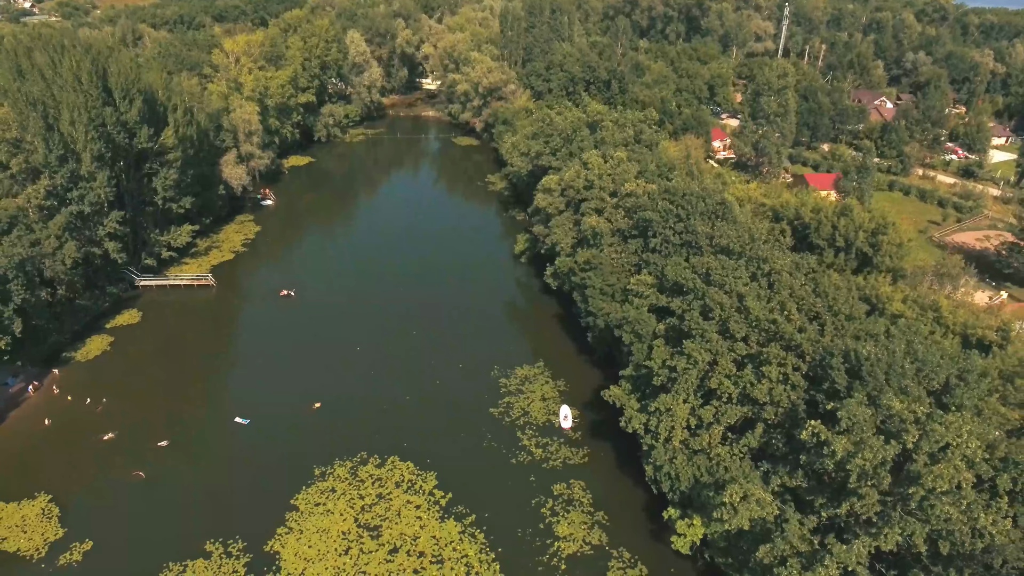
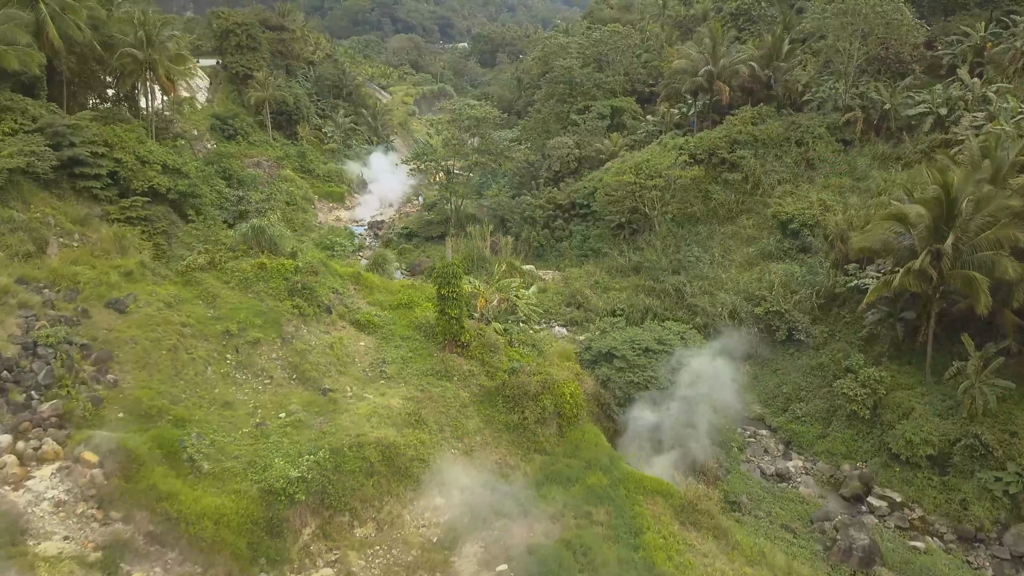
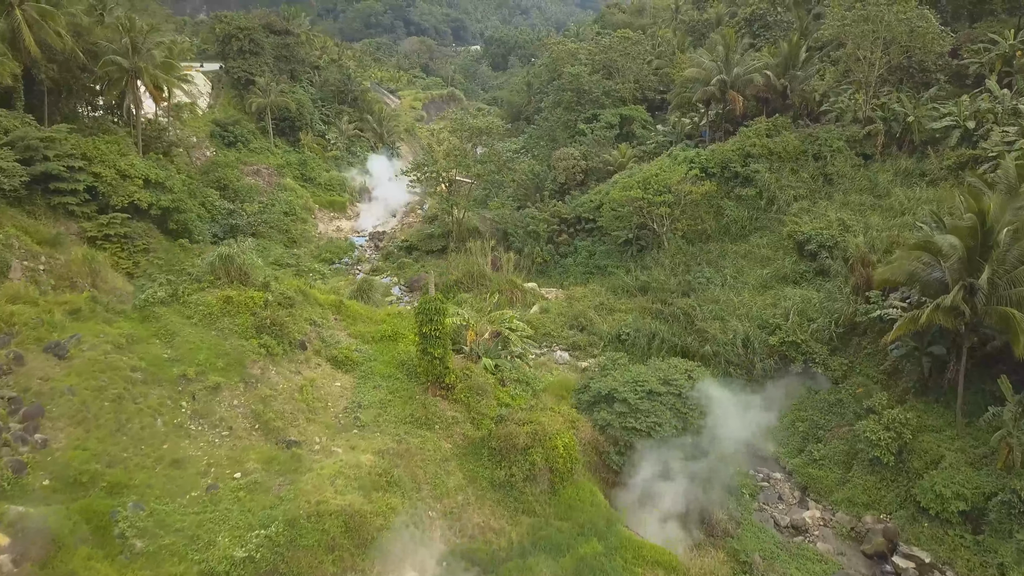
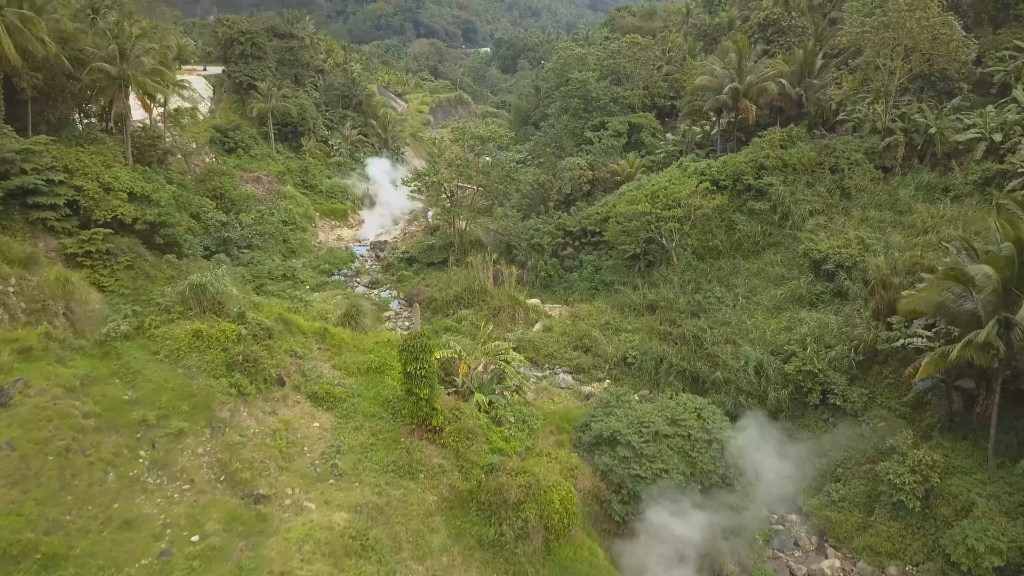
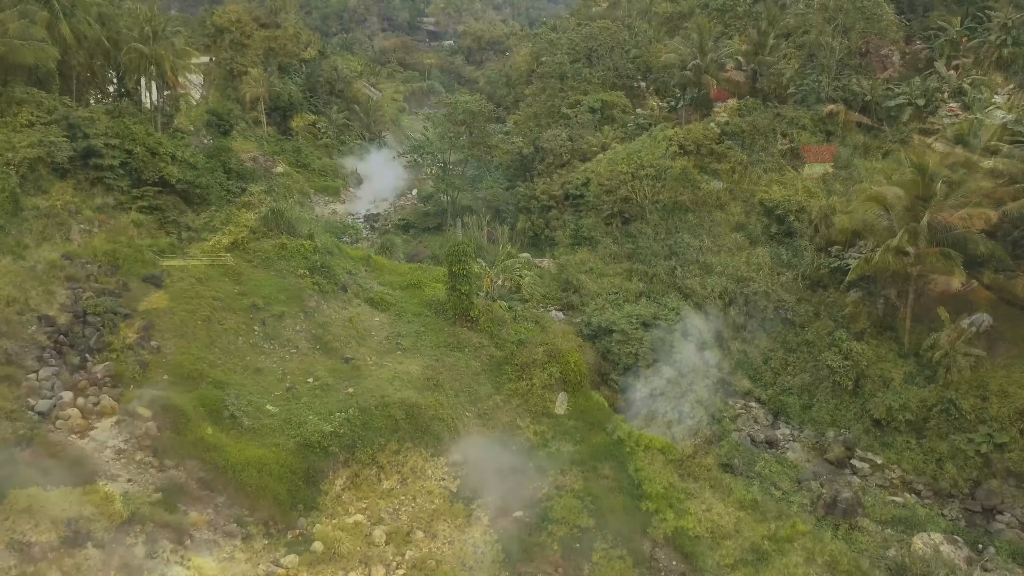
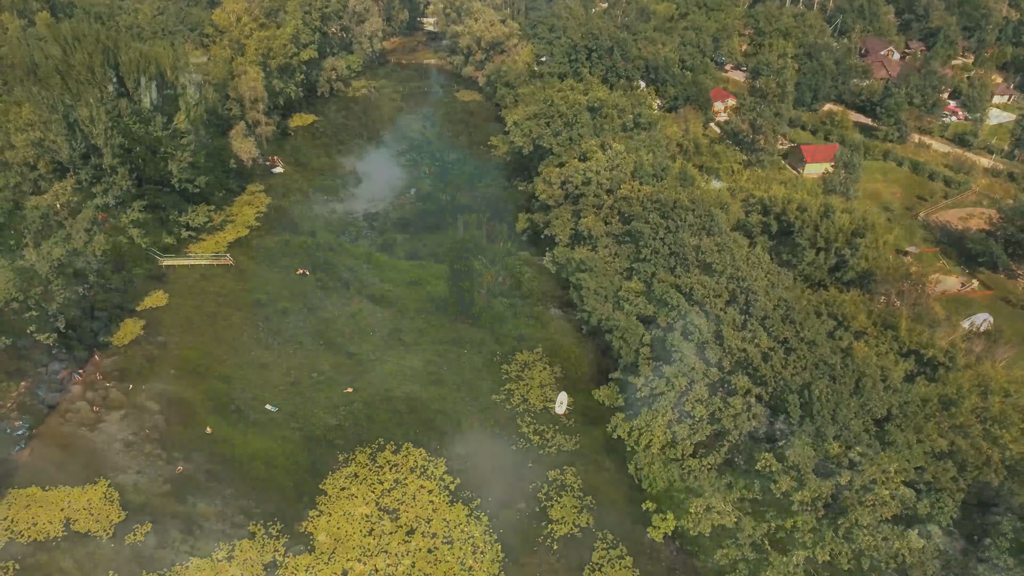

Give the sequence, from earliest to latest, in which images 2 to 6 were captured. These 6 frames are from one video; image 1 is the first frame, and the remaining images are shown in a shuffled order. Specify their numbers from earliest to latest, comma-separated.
6, 5, 2, 3, 4
